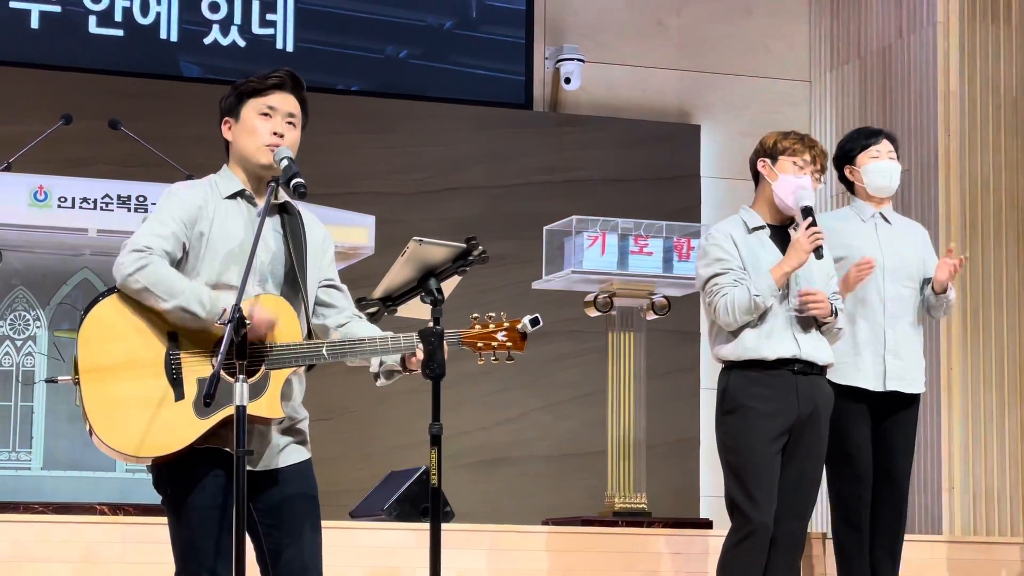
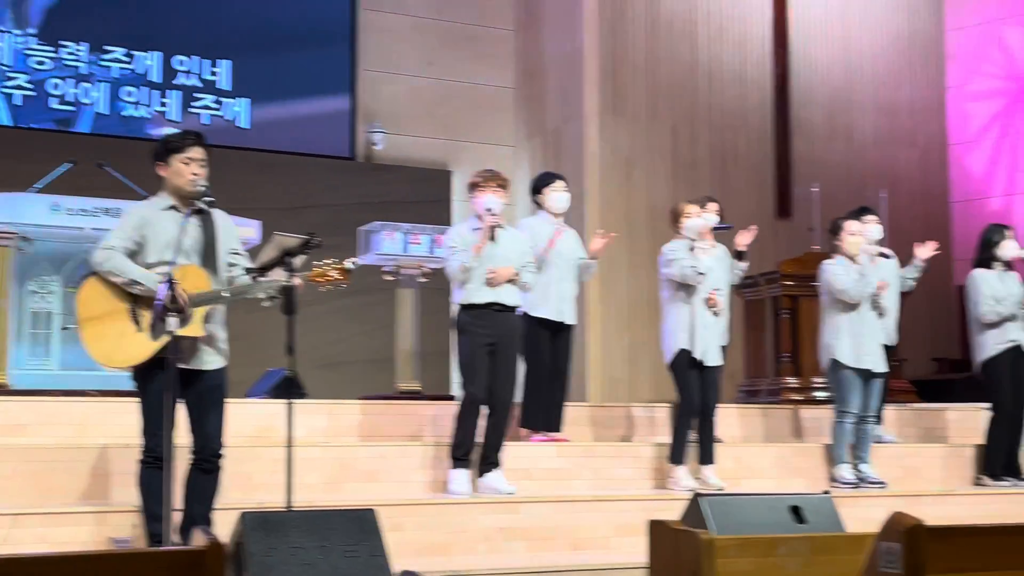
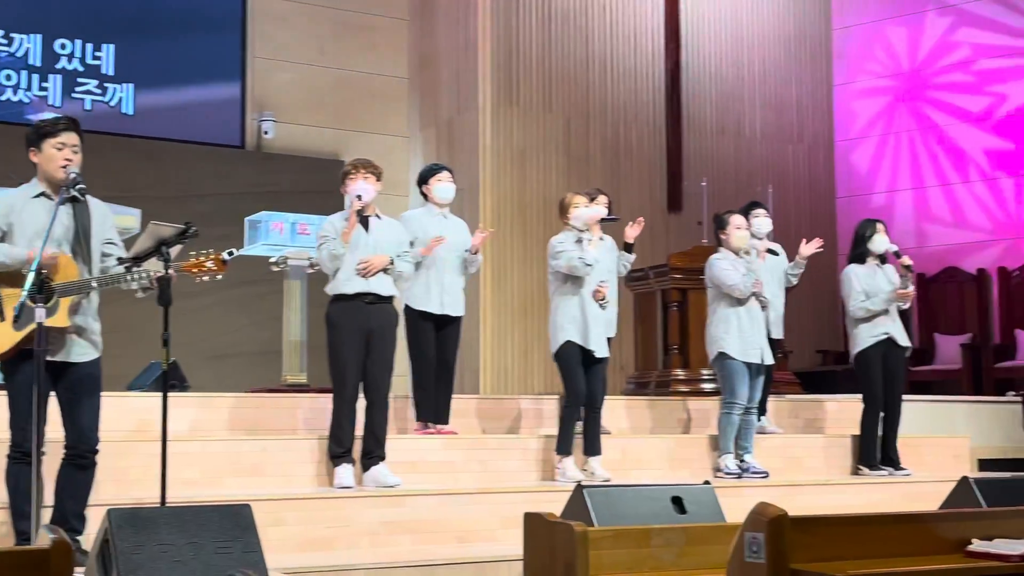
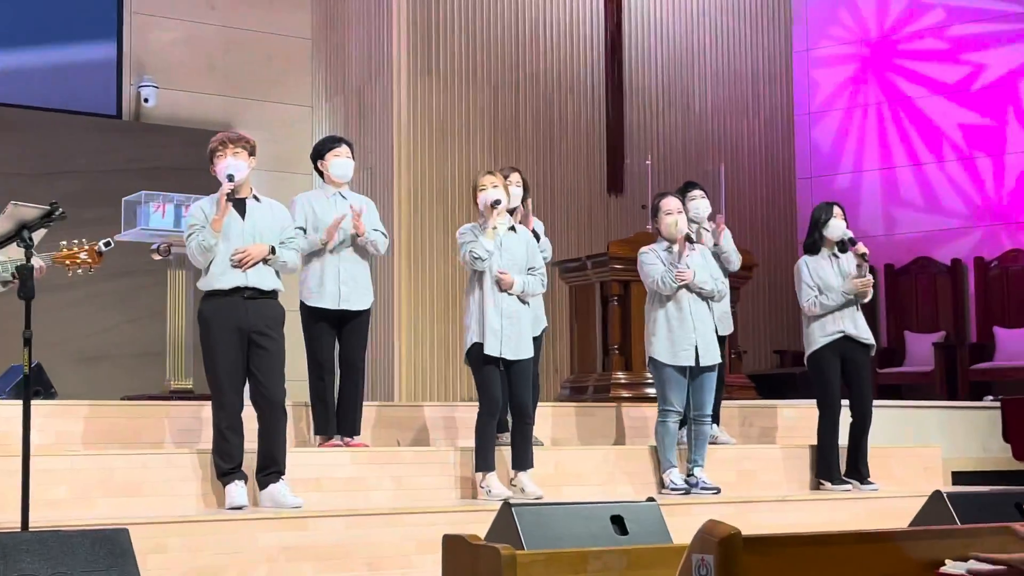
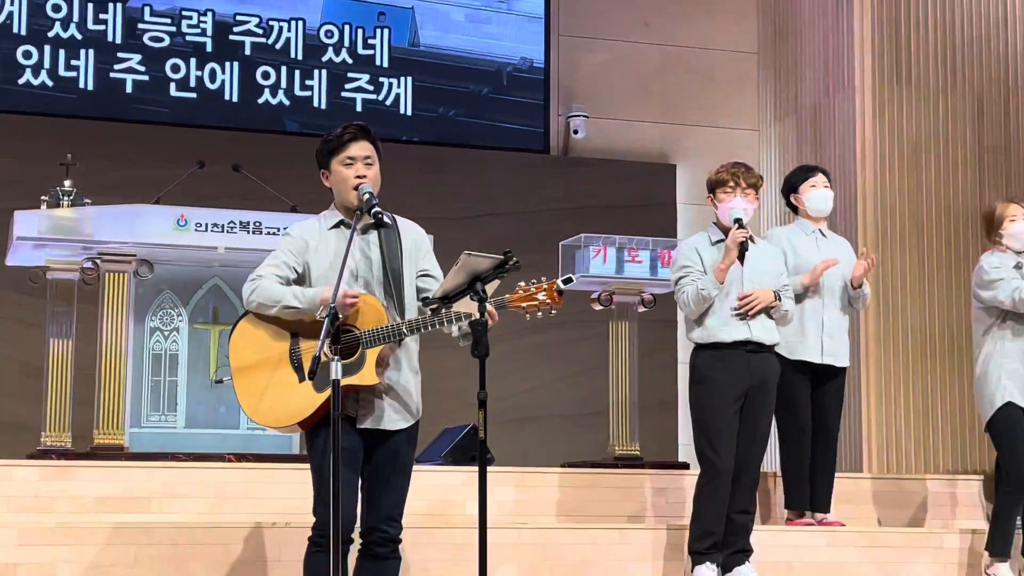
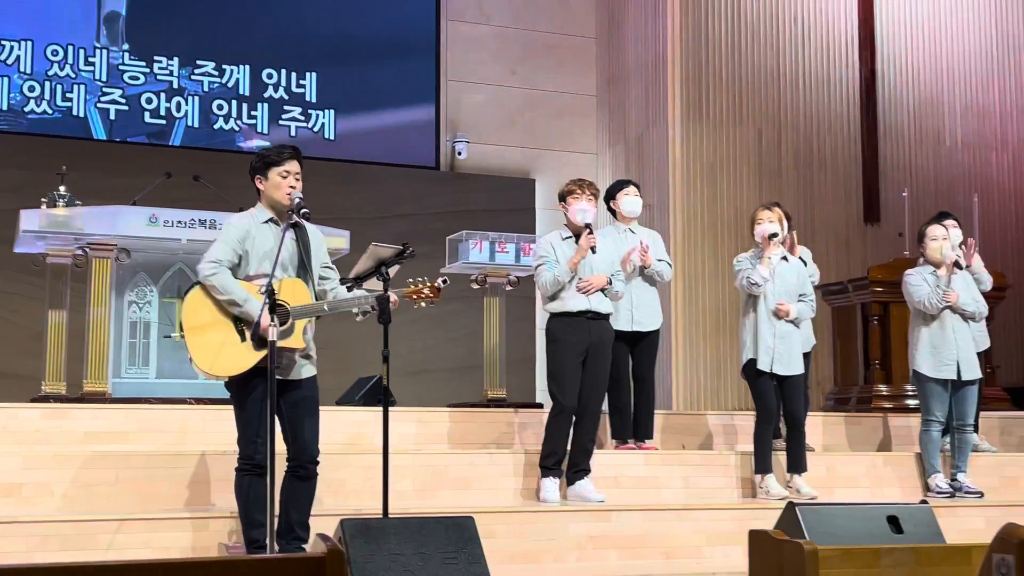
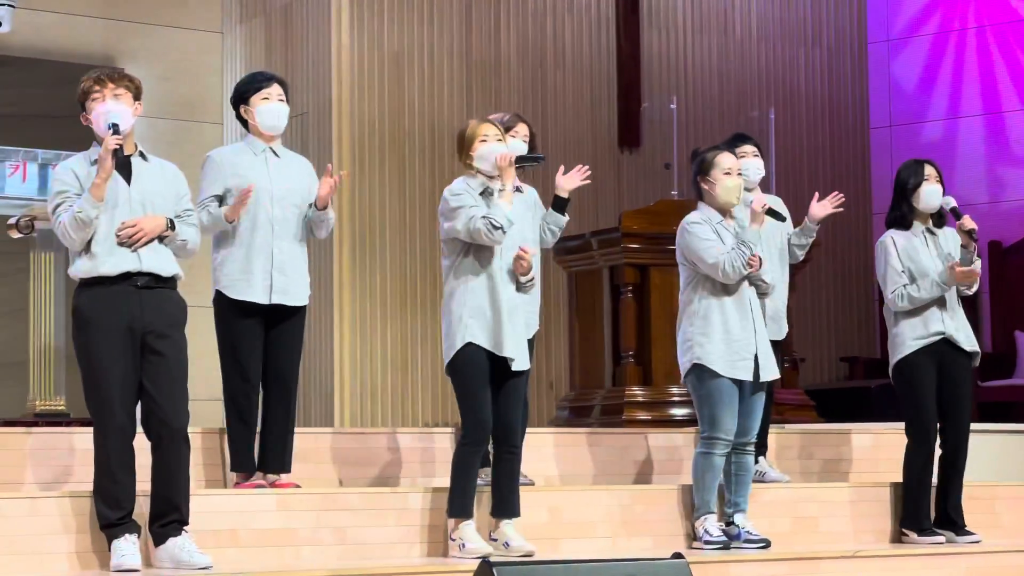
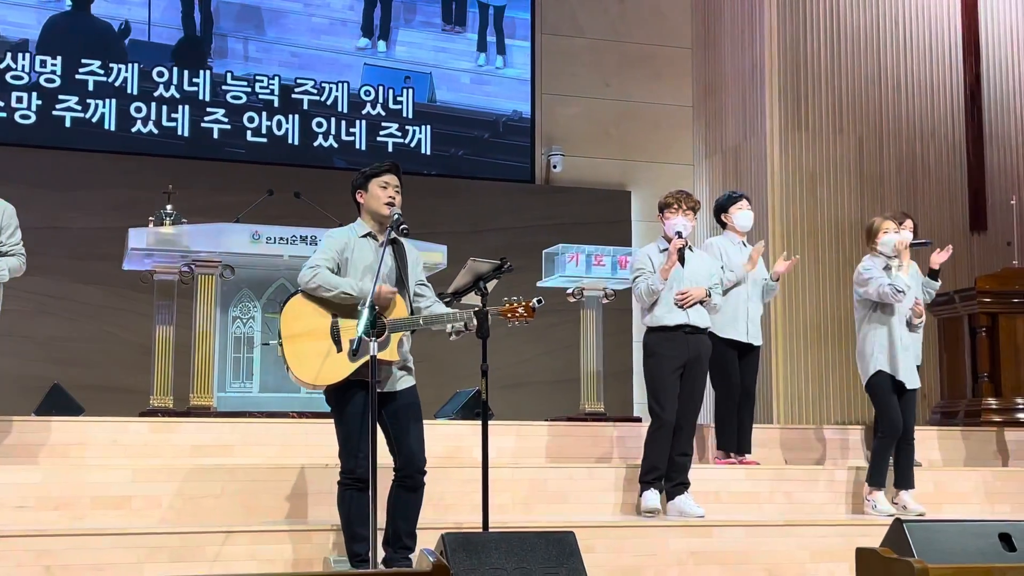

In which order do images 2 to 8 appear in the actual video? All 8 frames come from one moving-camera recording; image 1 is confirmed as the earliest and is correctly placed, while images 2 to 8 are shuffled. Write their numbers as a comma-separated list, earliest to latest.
5, 8, 6, 2, 3, 4, 7
